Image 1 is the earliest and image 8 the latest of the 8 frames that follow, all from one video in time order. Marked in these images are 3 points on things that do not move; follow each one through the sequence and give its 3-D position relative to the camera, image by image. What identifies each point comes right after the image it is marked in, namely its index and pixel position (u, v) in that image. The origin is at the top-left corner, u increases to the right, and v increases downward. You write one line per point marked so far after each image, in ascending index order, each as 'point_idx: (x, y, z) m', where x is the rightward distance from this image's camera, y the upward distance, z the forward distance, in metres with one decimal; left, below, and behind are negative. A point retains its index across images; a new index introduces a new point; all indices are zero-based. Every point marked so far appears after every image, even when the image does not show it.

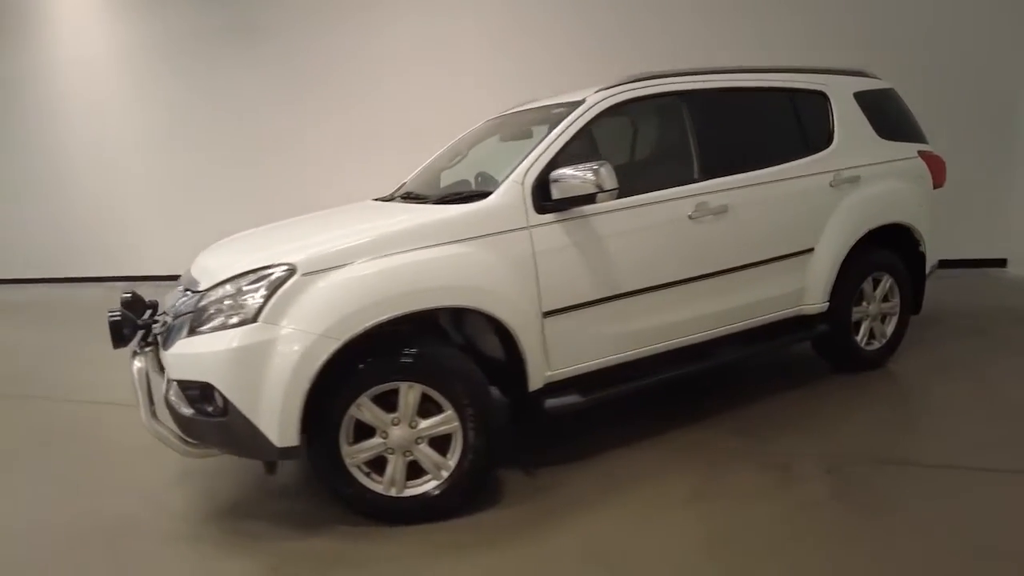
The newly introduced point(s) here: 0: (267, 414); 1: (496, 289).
0: (-1.0, -0.5, +2.6) m
1: (-0.1, 0.0, +2.9) m
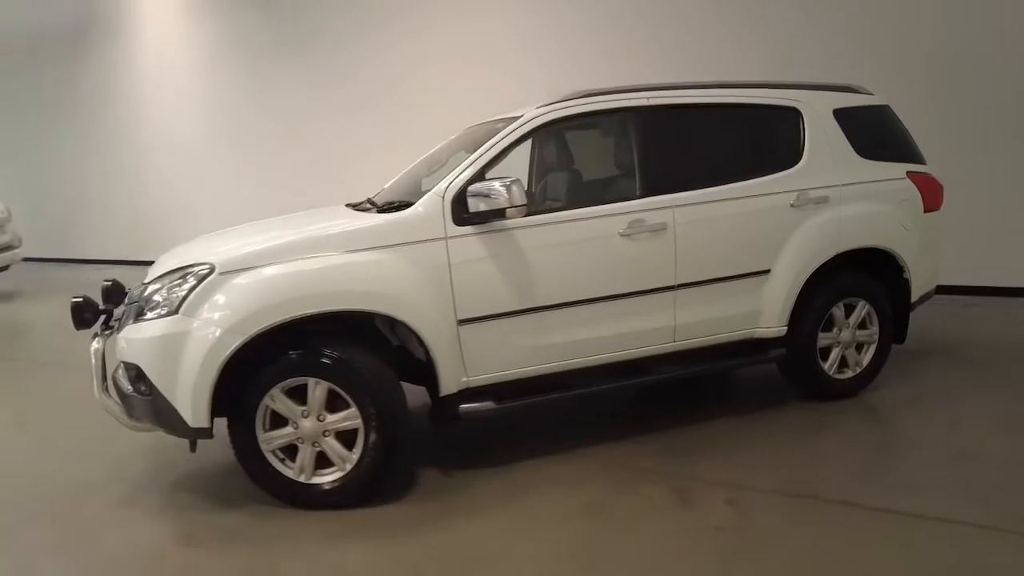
0: (-1.5, -0.5, +2.8) m
1: (-0.5, 0.0, +3.0) m
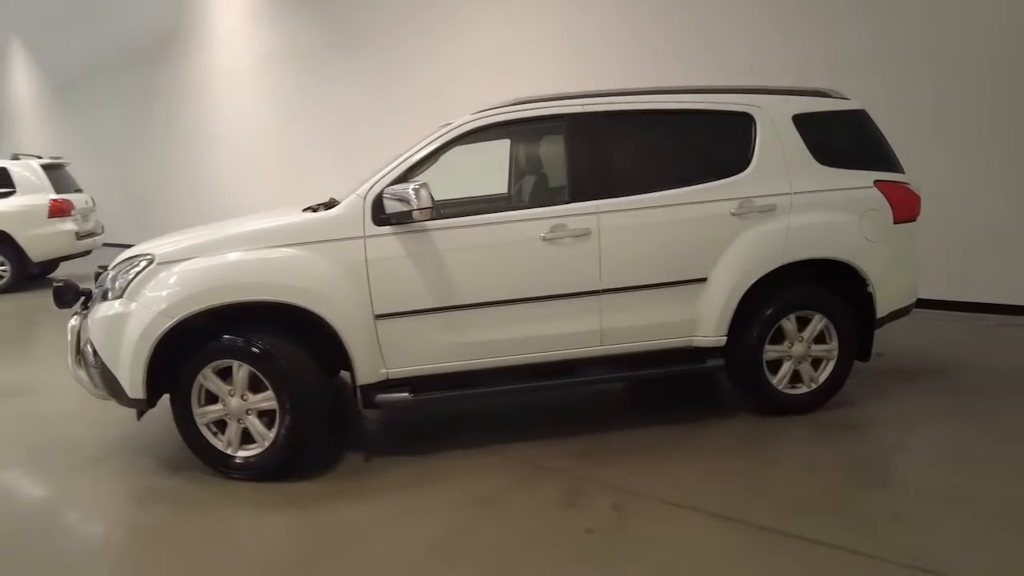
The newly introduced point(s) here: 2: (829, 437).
0: (-2.0, -0.4, +3.2) m
1: (-1.0, 0.0, +3.3) m
2: (+1.8, -0.9, +3.7) m
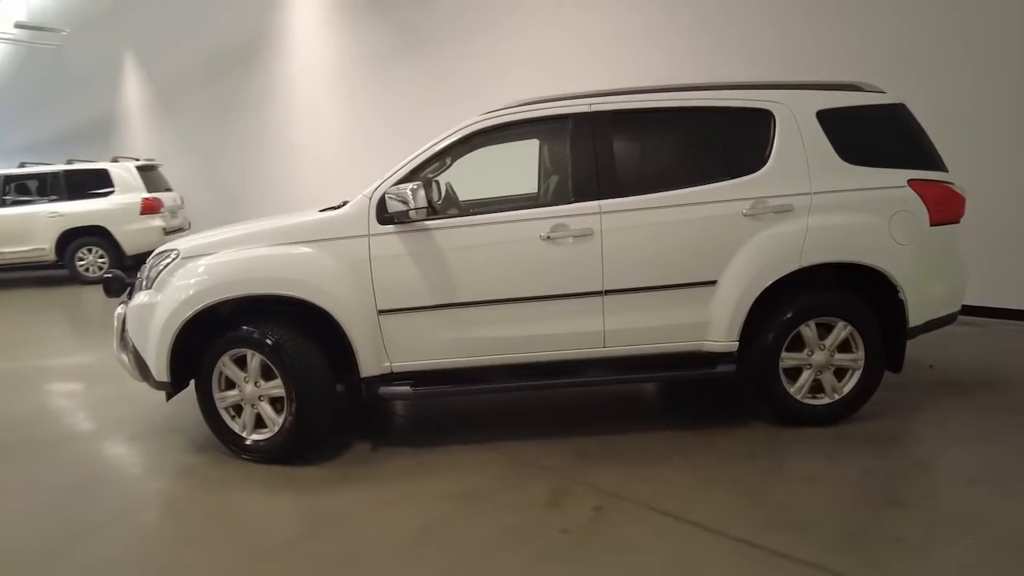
0: (-2.0, -0.4, +3.5) m
1: (-1.0, 0.0, +3.4) m
2: (+1.8, -0.9, +3.5) m
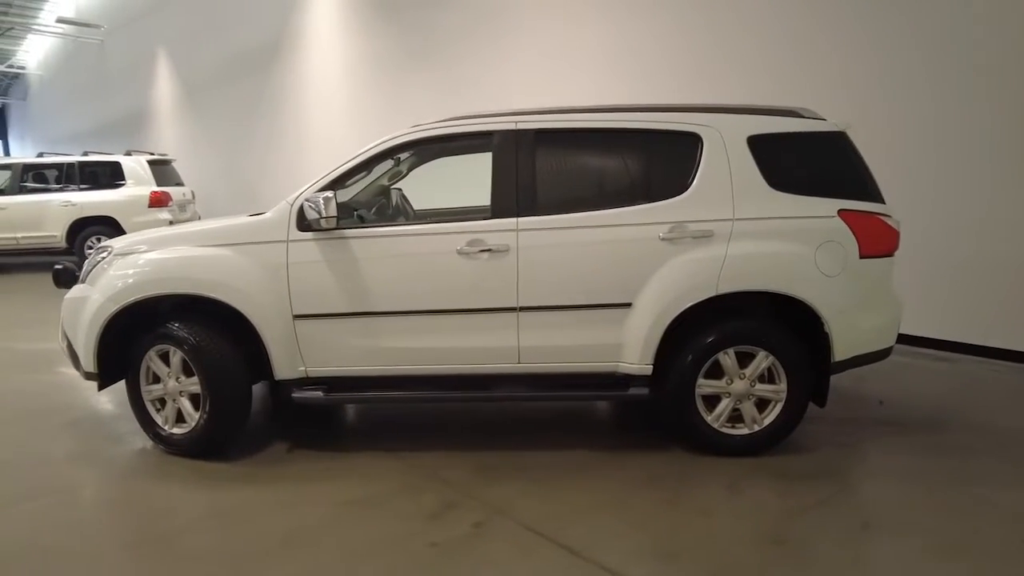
0: (-2.5, -0.3, +3.7) m
1: (-1.5, 0.0, +3.5) m
2: (+1.3, -1.0, +3.4) m
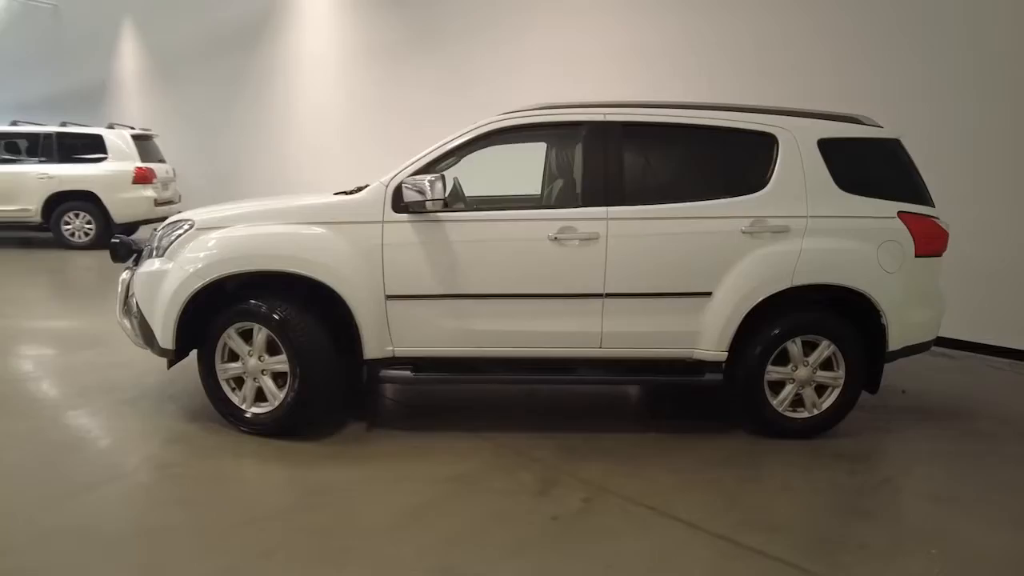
0: (-2.0, -0.2, +3.6) m
1: (-0.9, +0.1, +3.5) m
2: (+1.8, -1.0, +3.7) m
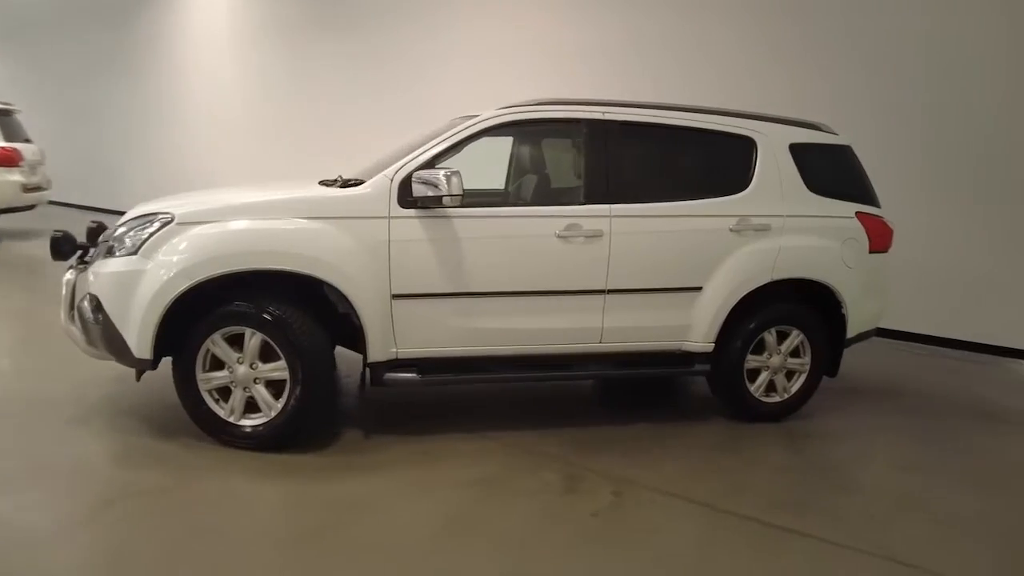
0: (-1.9, -0.2, +3.2) m
1: (-0.9, +0.1, +3.3) m
2: (+1.8, -1.0, +4.0) m
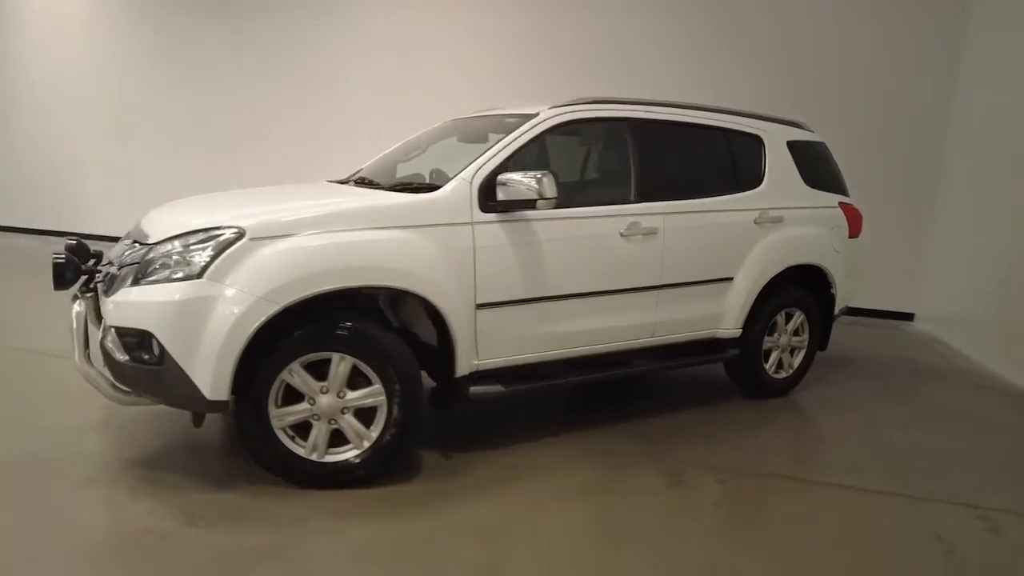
0: (-1.3, -0.3, +2.7) m
1: (-0.4, +0.1, +3.0) m
2: (+2.1, -0.9, +4.4) m
